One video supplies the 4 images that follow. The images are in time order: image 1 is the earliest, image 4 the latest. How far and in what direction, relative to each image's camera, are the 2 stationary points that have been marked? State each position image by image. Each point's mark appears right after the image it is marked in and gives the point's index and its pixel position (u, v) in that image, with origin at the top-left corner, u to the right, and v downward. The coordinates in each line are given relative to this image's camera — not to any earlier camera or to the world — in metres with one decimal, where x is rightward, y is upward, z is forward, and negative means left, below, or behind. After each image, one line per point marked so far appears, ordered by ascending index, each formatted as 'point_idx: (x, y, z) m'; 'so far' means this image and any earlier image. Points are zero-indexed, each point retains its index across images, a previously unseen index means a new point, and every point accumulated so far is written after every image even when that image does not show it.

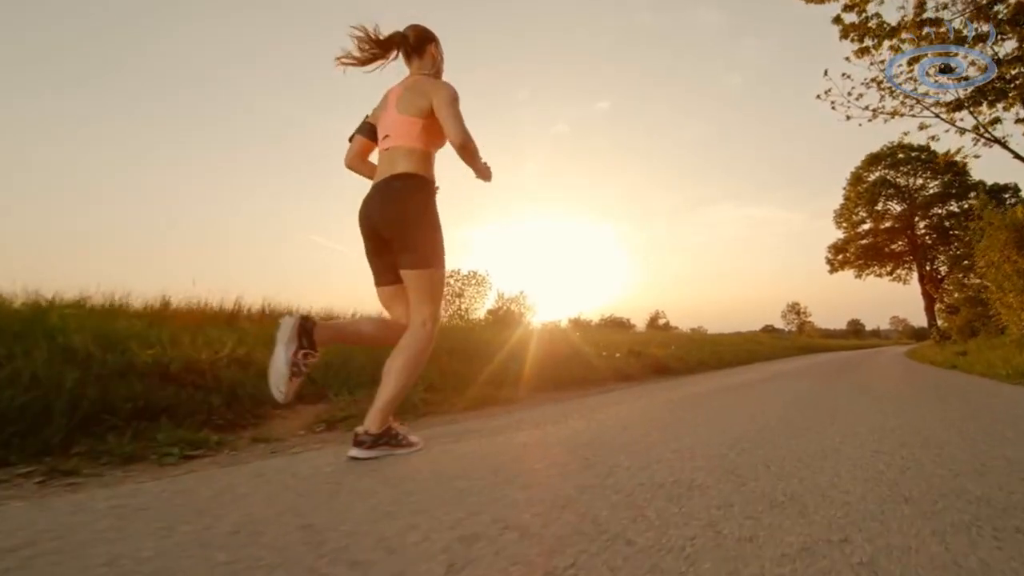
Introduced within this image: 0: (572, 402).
0: (+0.3, -1.8, +8.6) m
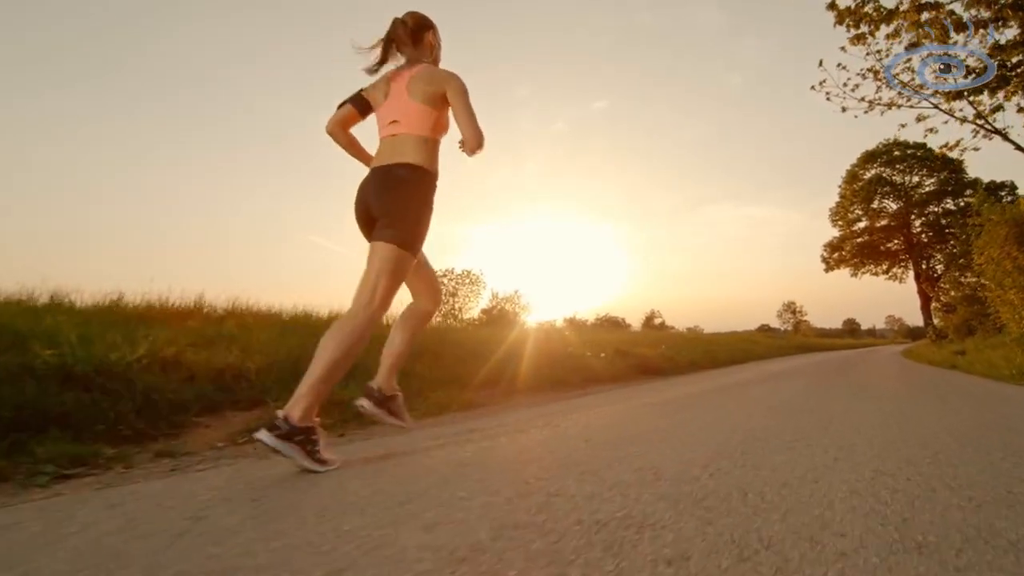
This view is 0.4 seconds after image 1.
0: (+1.3, -2.0, +9.8) m
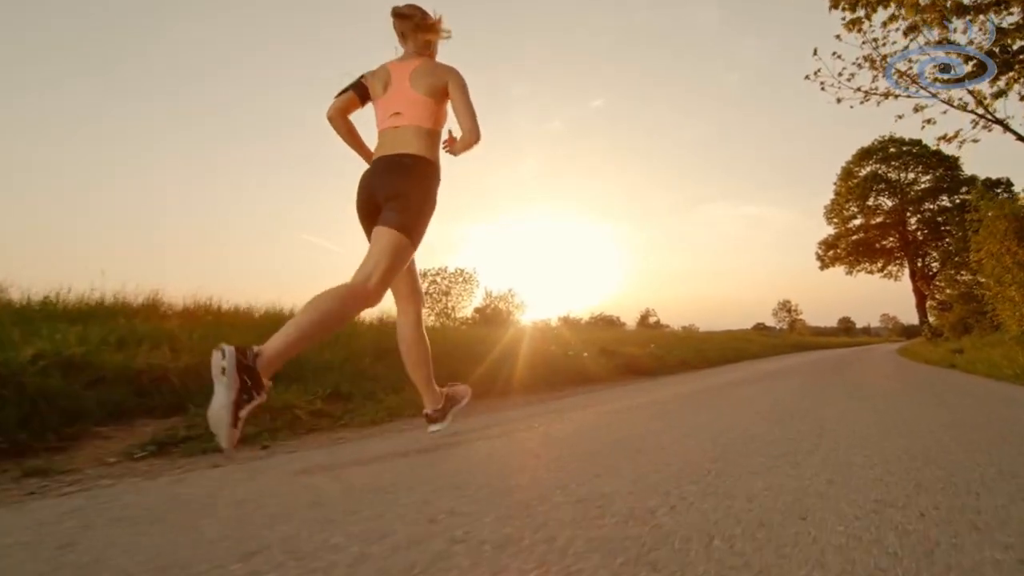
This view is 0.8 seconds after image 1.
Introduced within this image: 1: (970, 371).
0: (+1.0, -1.9, +9.4) m
1: (+10.6, -1.9, +12.5) m
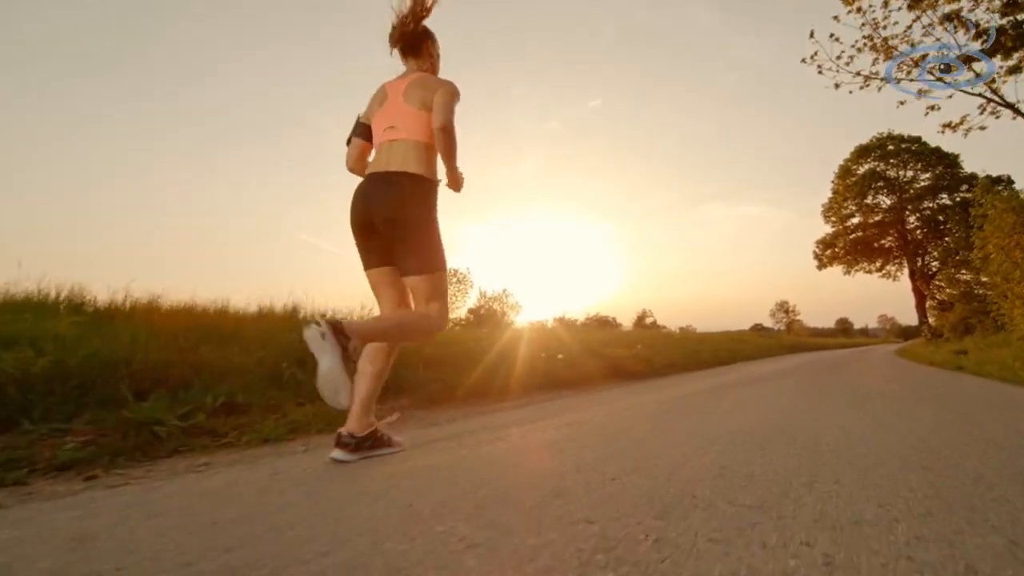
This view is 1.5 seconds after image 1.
0: (+0.6, -1.9, +8.7) m
1: (+10.2, -1.9, +11.9) m
